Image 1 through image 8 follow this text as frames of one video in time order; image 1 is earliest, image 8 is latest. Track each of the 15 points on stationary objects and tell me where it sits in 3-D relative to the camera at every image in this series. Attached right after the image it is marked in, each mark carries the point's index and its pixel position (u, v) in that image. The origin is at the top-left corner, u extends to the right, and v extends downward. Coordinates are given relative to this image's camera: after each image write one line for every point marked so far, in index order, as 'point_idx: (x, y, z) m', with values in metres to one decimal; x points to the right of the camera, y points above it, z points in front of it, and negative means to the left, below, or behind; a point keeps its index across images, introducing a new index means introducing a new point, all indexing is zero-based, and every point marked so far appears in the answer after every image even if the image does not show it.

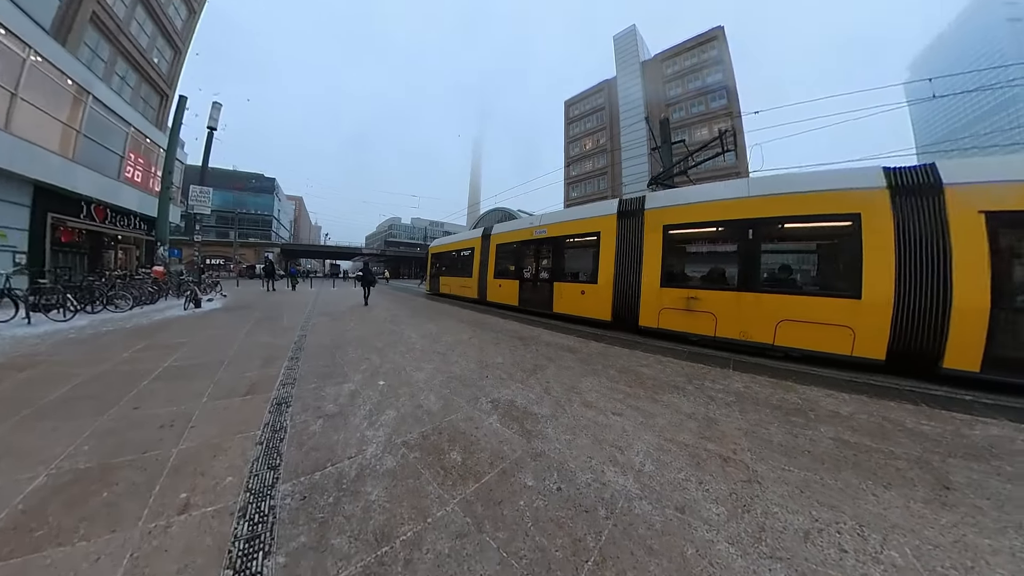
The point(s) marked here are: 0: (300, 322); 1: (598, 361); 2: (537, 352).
0: (-4.7, -0.7, +6.9) m
1: (+1.7, -1.3, +5.8) m
2: (+0.6, -1.2, +5.9) m
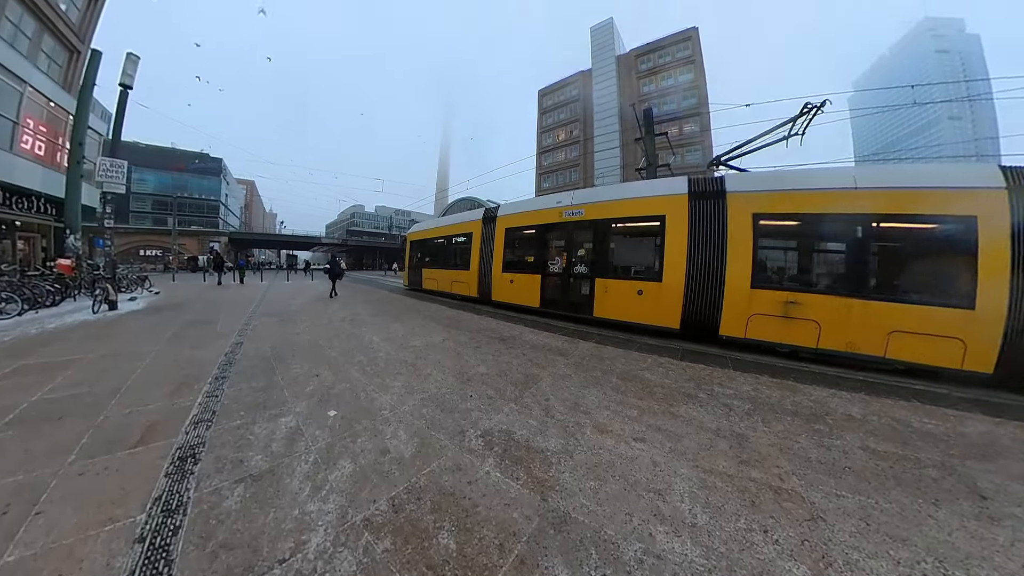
0: (-5.0, -0.7, +5.7) m
1: (+1.5, -1.3, +5.2) m
2: (+0.4, -1.1, +5.1) m
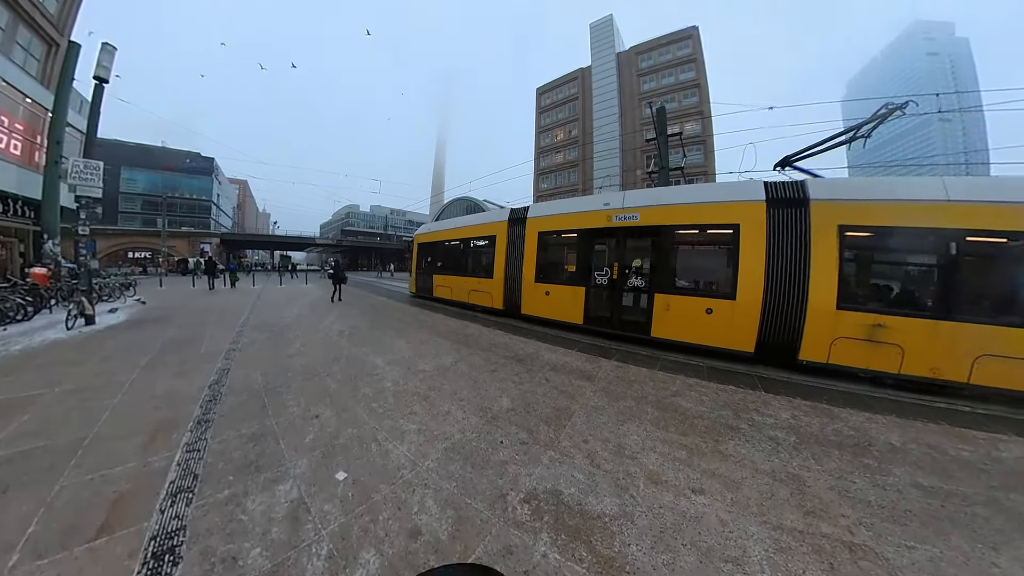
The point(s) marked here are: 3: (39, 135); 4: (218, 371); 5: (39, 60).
0: (-4.7, -0.9, +5.3) m
1: (+1.8, -1.5, +4.8) m
2: (+0.7, -1.4, +4.7) m
3: (-18.0, +5.8, +12.4) m
4: (-3.7, -1.1, +4.0) m
5: (-18.2, +8.7, +12.5) m
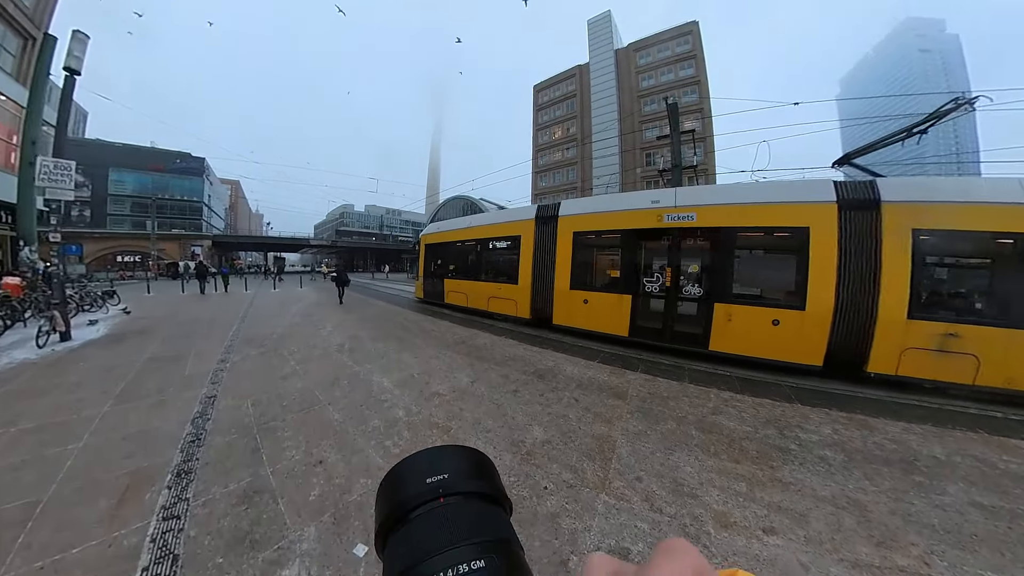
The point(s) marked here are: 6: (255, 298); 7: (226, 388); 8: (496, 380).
0: (-4.4, -1.1, +4.8) m
1: (+2.1, -1.6, +4.4) m
2: (+1.0, -1.5, +4.3) m
3: (-17.9, +5.5, +11.7) m
4: (-3.4, -1.3, +3.5) m
5: (-18.1, +8.4, +11.8) m
6: (-12.3, -0.5, +15.1) m
7: (-3.5, -1.2, +3.9) m
8: (-0.2, -1.3, +4.6) m
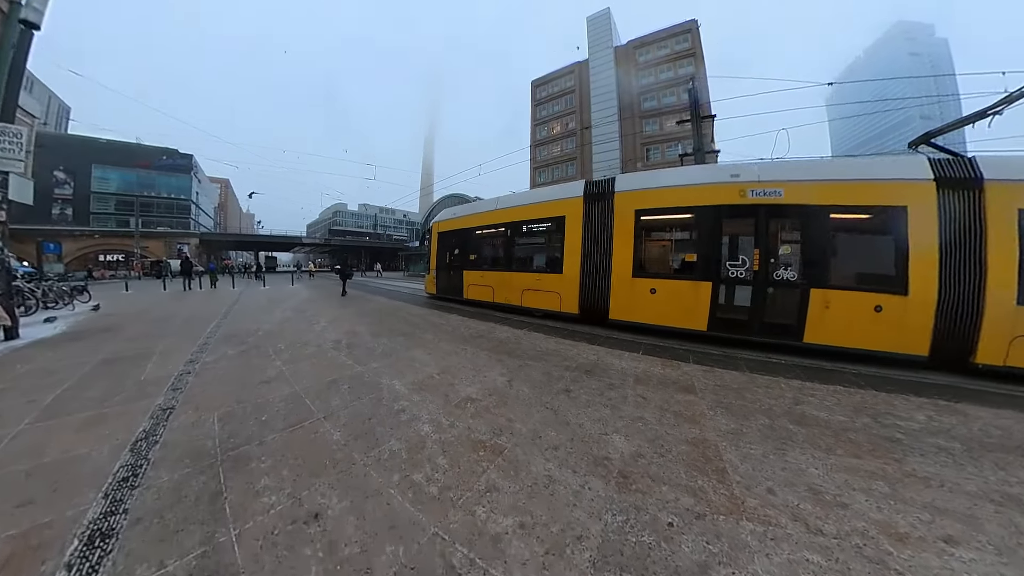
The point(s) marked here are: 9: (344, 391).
0: (-3.9, -0.9, +3.8) m
1: (+2.6, -1.4, +3.6) m
2: (+1.5, -1.3, +3.5) m
3: (-17.6, +5.6, +10.6) m
4: (-2.9, -1.0, +2.6) m
5: (-17.8, +8.5, +10.6) m
6: (-12.0, -0.3, +14.1) m
7: (-3.0, -1.0, +3.0) m
8: (+0.3, -1.1, +3.8) m
9: (-1.6, -1.0, +3.2) m
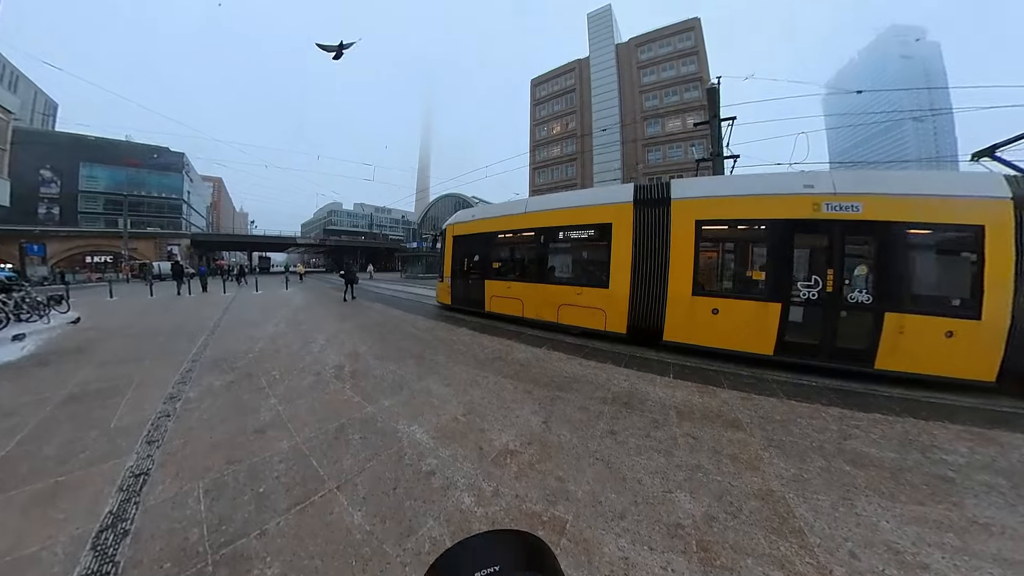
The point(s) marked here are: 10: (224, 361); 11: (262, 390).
0: (-3.6, -1.2, +3.3) m
1: (+2.9, -1.7, +3.2) m
2: (+1.8, -1.5, +3.0) m
3: (-17.3, +5.4, +9.9) m
4: (-2.5, -1.3, +2.1) m
5: (-17.5, +8.3, +9.9) m
6: (-11.7, -0.6, +13.5) m
7: (-2.6, -1.3, +2.5) m
8: (+0.7, -1.3, +3.3) m
9: (-1.3, -1.3, +2.7) m
10: (-4.8, -1.1, +5.5) m
11: (-3.0, -1.2, +4.0) m
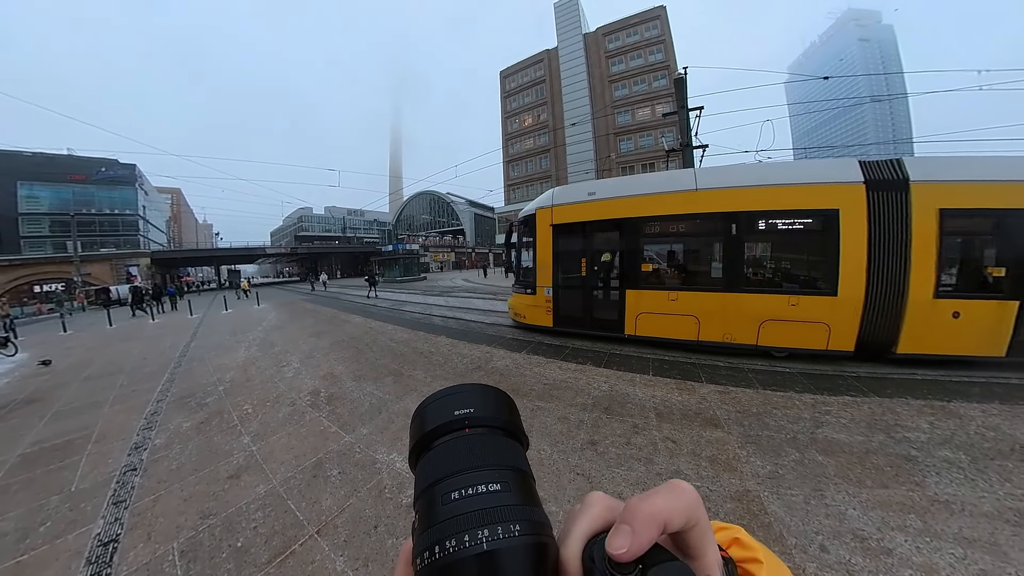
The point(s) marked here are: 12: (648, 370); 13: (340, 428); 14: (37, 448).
0: (-3.8, -1.6, +3.2) m
1: (+2.7, -1.6, +3.4) m
2: (+1.7, -1.6, +3.1) m
3: (-18.3, +4.0, +8.9) m
4: (-2.7, -1.7, +2.0) m
5: (-18.7, +6.9, +8.8) m
6: (-12.5, -1.4, +12.8) m
7: (-2.8, -1.7, +2.4) m
8: (+0.5, -1.5, +3.4) m
9: (-1.5, -1.6, +2.7) m
10: (-5.1, -1.6, +5.3) m
11: (-3.2, -1.5, +3.9) m
12: (+2.2, -1.3, +5.3) m
13: (-1.9, -1.5, +3.5) m
14: (-5.7, -1.7, +3.9) m
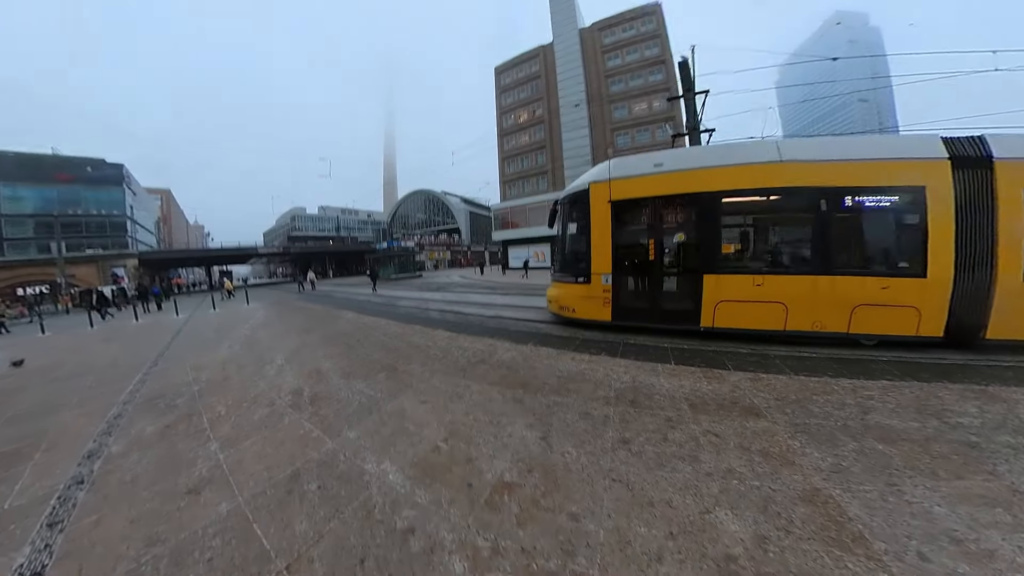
0: (-3.6, -1.5, +2.6) m
1: (+2.9, -1.4, +2.9) m
2: (+1.8, -1.3, +2.6) m
3: (-18.3, +4.0, +8.1) m
4: (-2.5, -1.5, +1.5) m
5: (-18.7, +6.9, +8.1) m
6: (-12.4, -1.3, +12.2) m
7: (-2.6, -1.5, +1.8) m
8: (+0.6, -1.2, +2.8) m
9: (-1.3, -1.4, +2.1) m
10: (-5.0, -1.5, +4.7) m
11: (-3.1, -1.4, +3.3) m
12: (+2.3, -1.1, +4.8) m
13: (-1.7, -1.3, +3.0) m
14: (-5.6, -1.6, +3.3) m
